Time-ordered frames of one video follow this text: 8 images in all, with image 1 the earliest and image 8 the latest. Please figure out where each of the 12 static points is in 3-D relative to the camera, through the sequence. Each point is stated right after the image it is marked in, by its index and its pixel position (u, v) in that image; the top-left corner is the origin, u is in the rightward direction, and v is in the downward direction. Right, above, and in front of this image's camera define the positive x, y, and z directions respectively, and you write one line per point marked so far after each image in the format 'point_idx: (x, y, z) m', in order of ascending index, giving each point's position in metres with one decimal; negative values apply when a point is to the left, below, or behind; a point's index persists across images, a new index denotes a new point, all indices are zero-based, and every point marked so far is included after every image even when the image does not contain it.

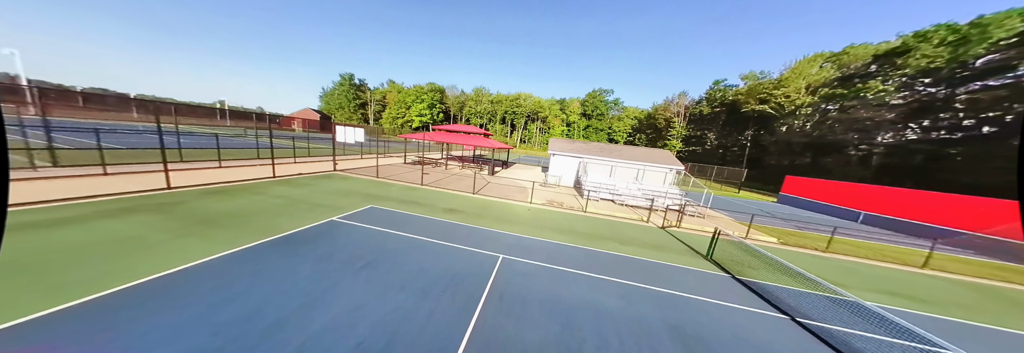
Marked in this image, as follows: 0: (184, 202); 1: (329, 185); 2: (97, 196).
0: (-12.3, -0.9, +7.1) m
1: (-10.2, -0.6, +10.6) m
2: (-14.6, -0.7, +6.7) m
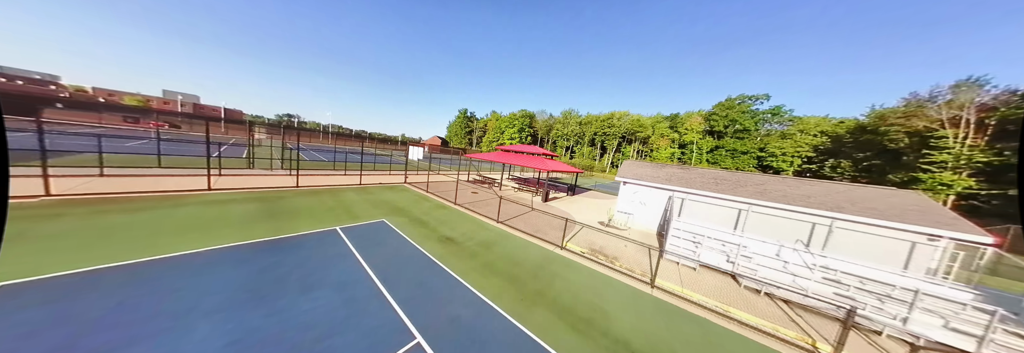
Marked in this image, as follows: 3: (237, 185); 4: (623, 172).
0: (-11.8, -1.1, +10.0) m
1: (-8.4, -1.2, +12.3) m
2: (-14.1, -0.6, +10.7) m
3: (-15.2, -0.5, +10.6) m
4: (+7.5, +0.3, +12.9) m
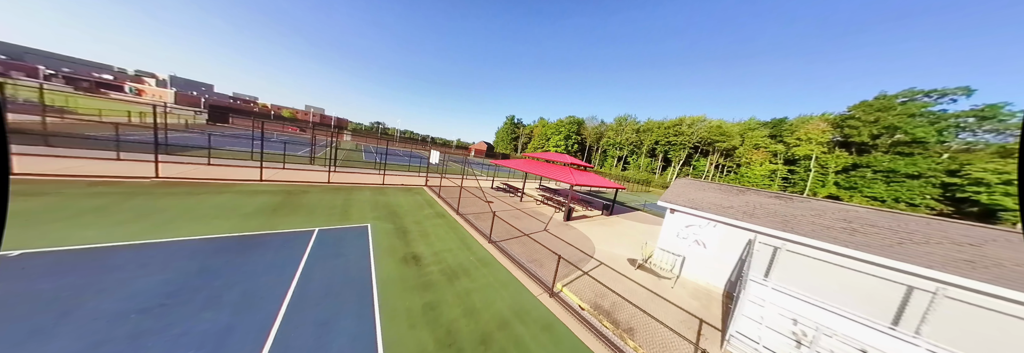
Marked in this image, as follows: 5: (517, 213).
0: (-11.7, -0.9, +11.1) m
1: (-7.9, -1.4, +12.6) m
2: (-13.7, -0.3, +12.4) m
3: (-14.8, -0.1, +12.5) m
4: (+7.8, -0.9, +9.3) m
5: (+0.4, -2.6, +13.9) m
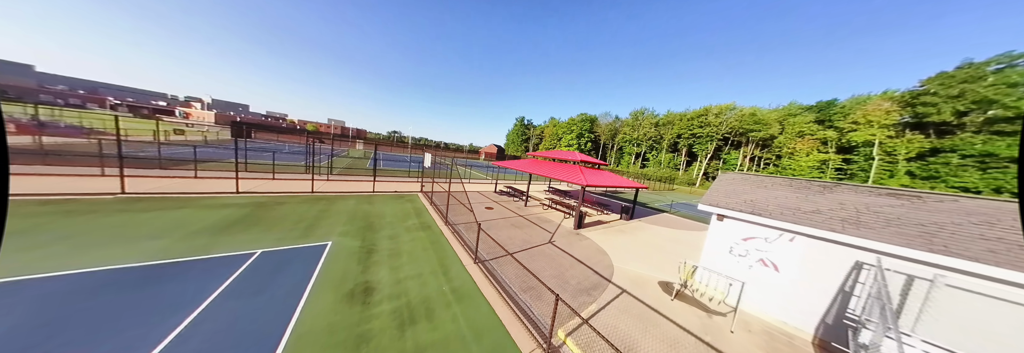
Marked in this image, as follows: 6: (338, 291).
0: (-11.9, -1.4, +10.1) m
1: (-8.0, -1.8, +11.2) m
2: (-13.8, -0.9, +11.5) m
3: (-14.9, -0.8, +11.7) m
4: (+7.4, -0.6, +6.9) m
5: (+0.4, -2.7, +12.0) m
6: (-4.5, -3.0, +5.0) m
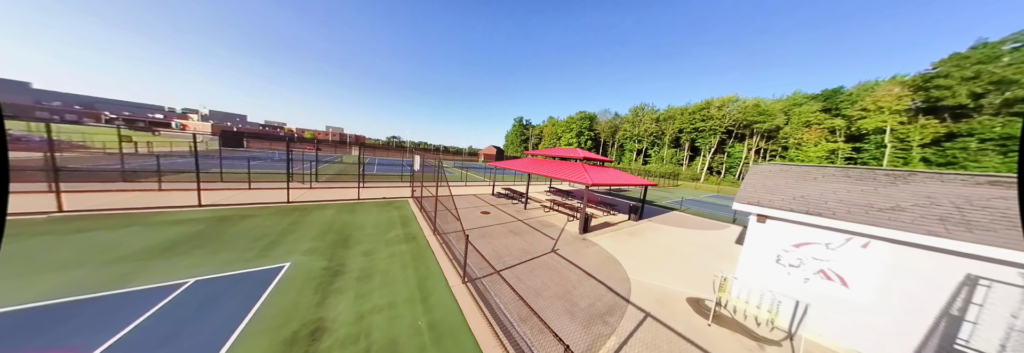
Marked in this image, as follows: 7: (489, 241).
0: (-12.1, -1.8, +8.9) m
1: (-8.1, -2.1, +10.1) m
2: (-14.0, -1.4, +10.3) m
3: (-15.1, -1.3, +10.5) m
4: (+7.2, -0.4, +5.7) m
5: (+0.3, -2.7, +10.8) m
6: (-4.6, -3.1, +3.8) m
7: (-1.1, -2.9, +8.7) m
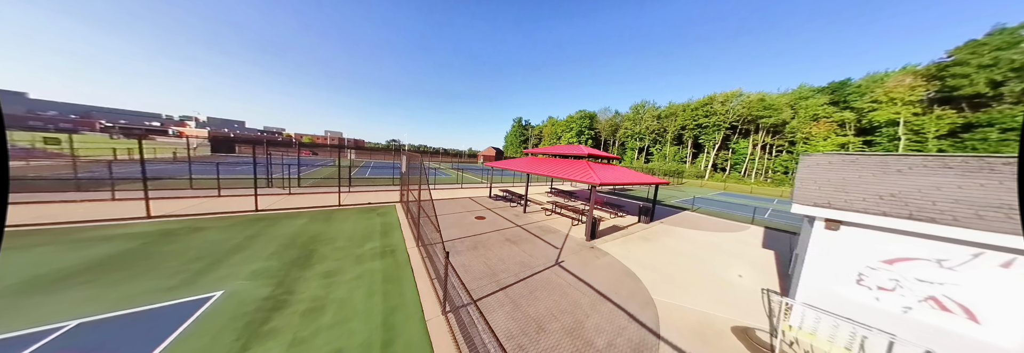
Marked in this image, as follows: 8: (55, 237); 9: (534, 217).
0: (-12.2, -2.1, +7.7) m
1: (-8.2, -2.2, +8.8) m
2: (-14.1, -1.7, +9.1) m
3: (-15.2, -1.6, +9.3) m
4: (+7.0, -0.2, +4.4) m
5: (+0.2, -2.8, +9.5) m
6: (-4.8, -3.2, +2.5) m
7: (-1.2, -2.9, +7.4) m
8: (-15.3, -2.0, +6.5) m
9: (+1.4, -2.5, +12.0) m
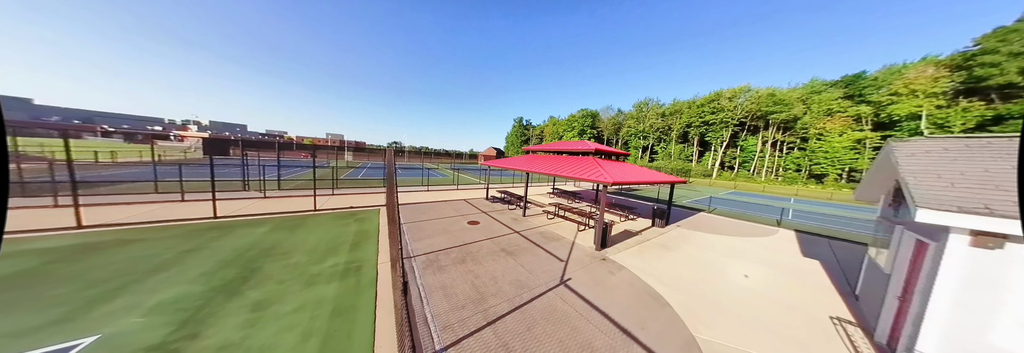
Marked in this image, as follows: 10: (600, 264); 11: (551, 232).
0: (-12.4, -2.1, +6.4) m
1: (-8.4, -2.3, +7.5) m
2: (-14.3, -1.8, +7.8) m
3: (-15.4, -1.7, +8.1) m
4: (+6.8, -0.1, +3.0) m
5: (0.0, -2.7, +8.1) m
6: (-5.0, -3.1, +1.2) m
7: (-1.4, -2.9, +6.1) m
8: (-15.5, -2.1, +5.2) m
9: (+1.2, -2.5, +10.6) m
10: (+3.1, -3.1, +6.8) m
11: (+1.9, -2.6, +9.3) m
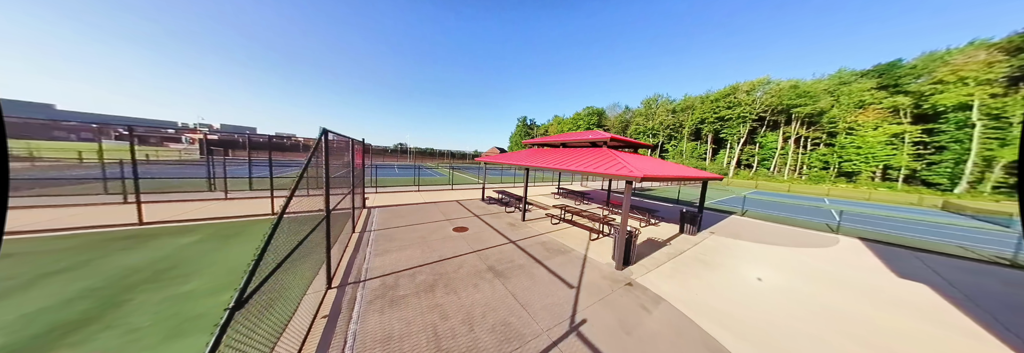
0: (-12.7, -2.0, +4.9) m
1: (-8.6, -2.1, +5.8) m
2: (-14.5, -1.7, +6.3) m
3: (-15.6, -1.6, +6.6) m
4: (+6.4, +0.1, +1.0) m
5: (-0.2, -2.5, +6.3) m
6: (-5.4, -3.0, -0.6) m
7: (-1.6, -2.7, +4.2) m
8: (-15.8, -2.0, +3.7) m
9: (+1.1, -2.3, +8.7) m
10: (+2.8, -2.9, +4.8) m
11: (+1.7, -2.4, +7.4) m
